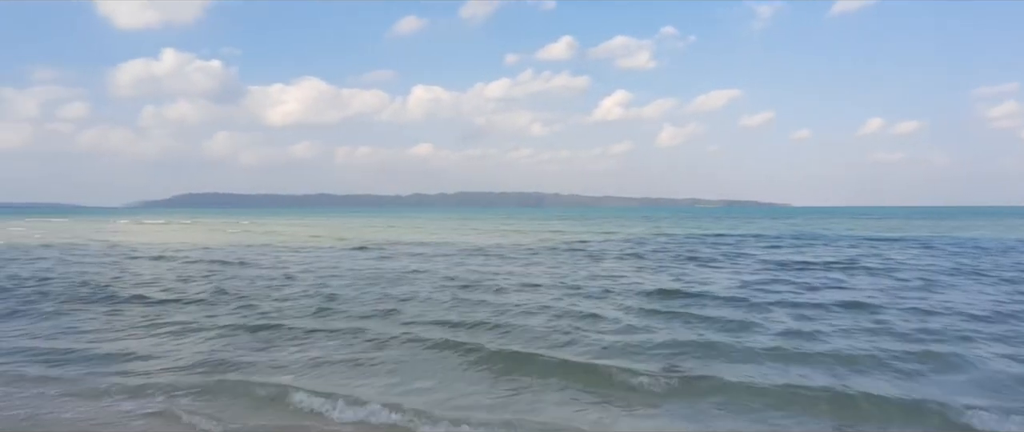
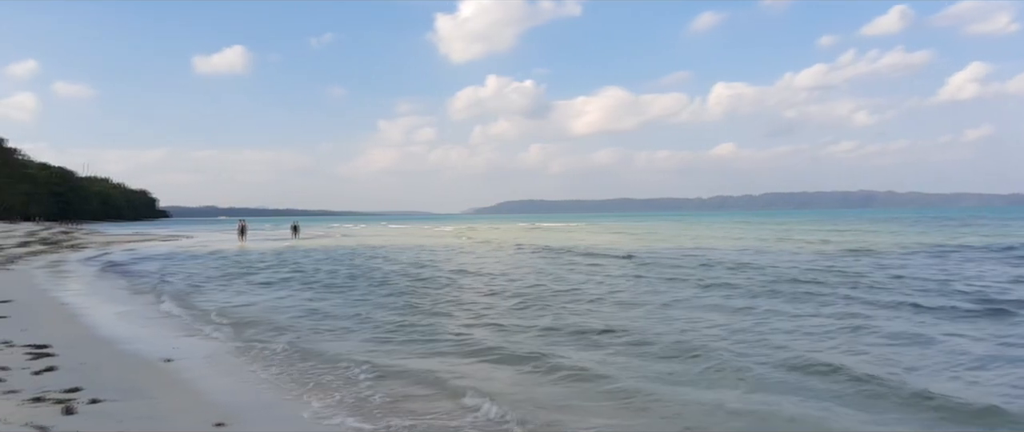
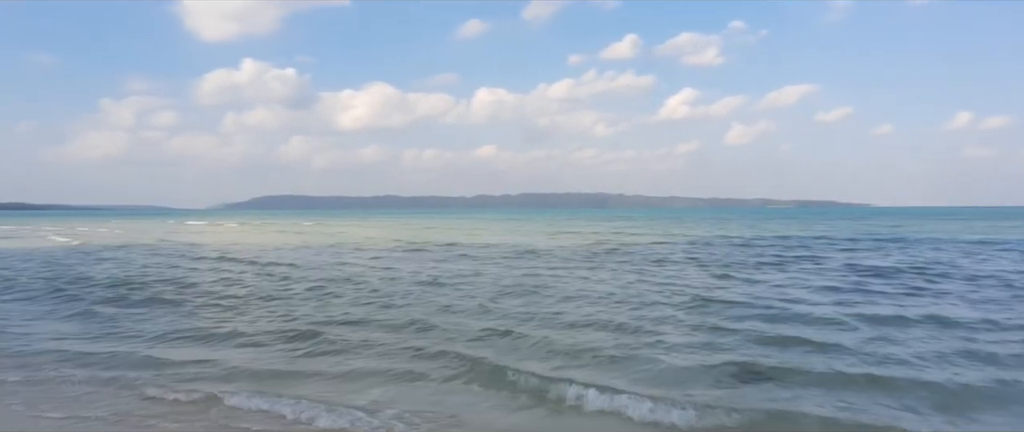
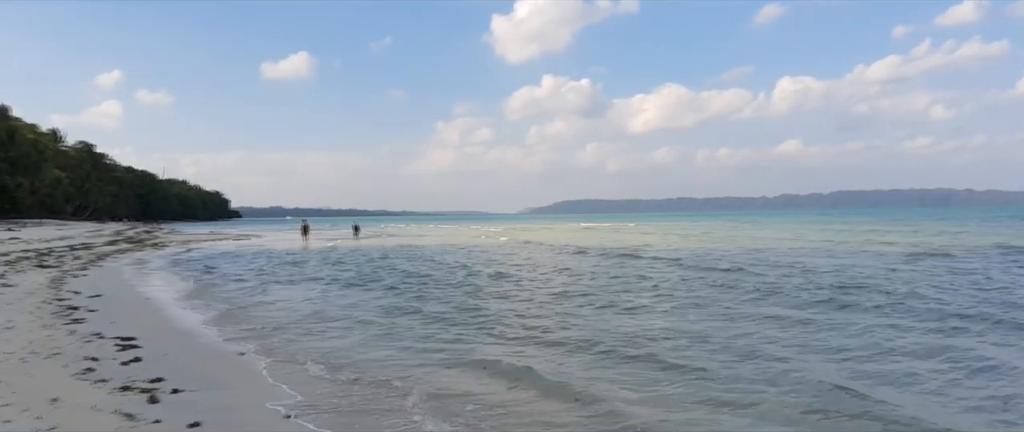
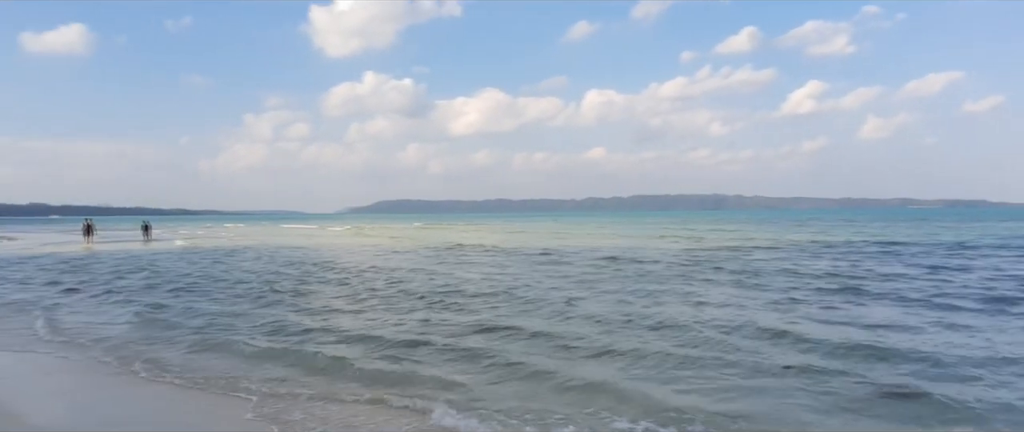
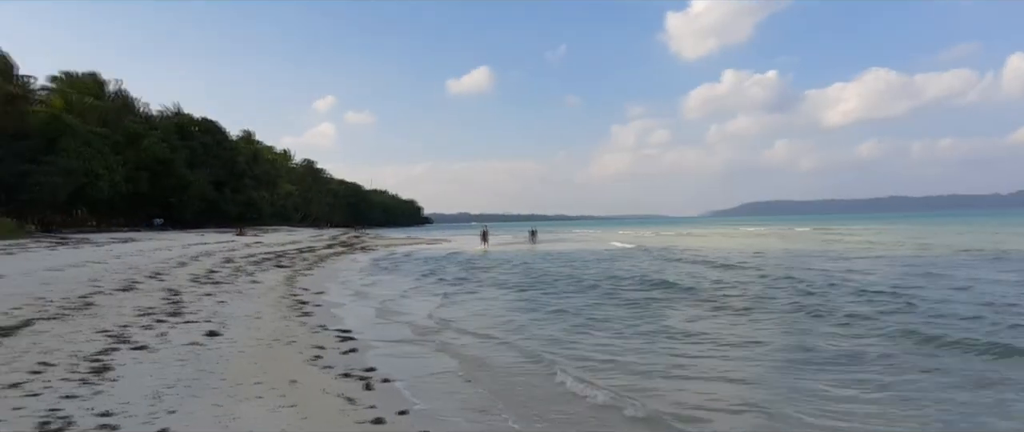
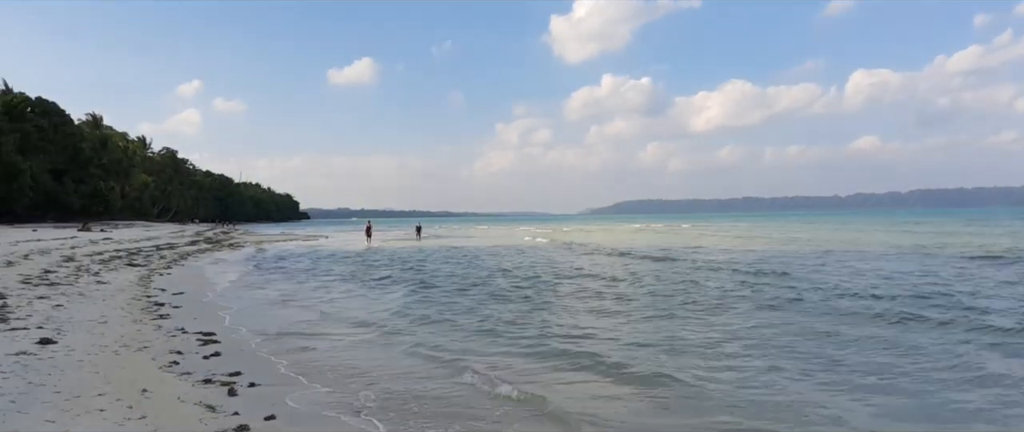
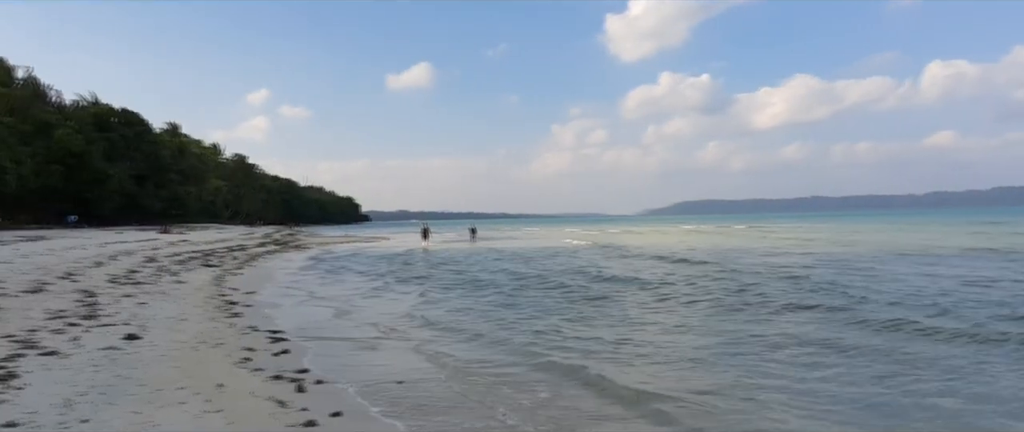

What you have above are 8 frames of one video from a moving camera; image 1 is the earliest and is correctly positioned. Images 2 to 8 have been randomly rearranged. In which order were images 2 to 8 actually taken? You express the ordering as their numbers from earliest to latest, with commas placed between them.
3, 5, 2, 4, 7, 8, 6
